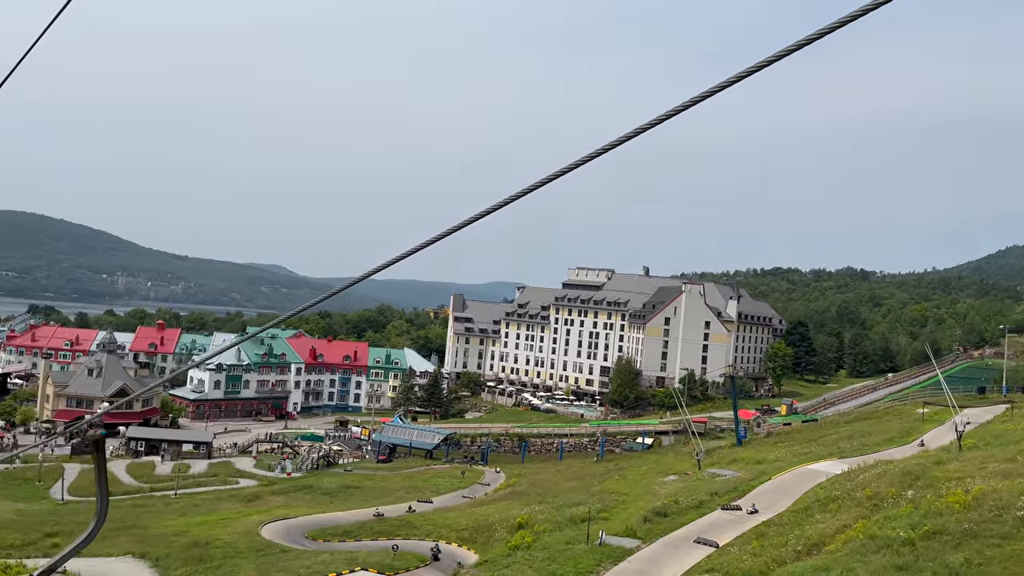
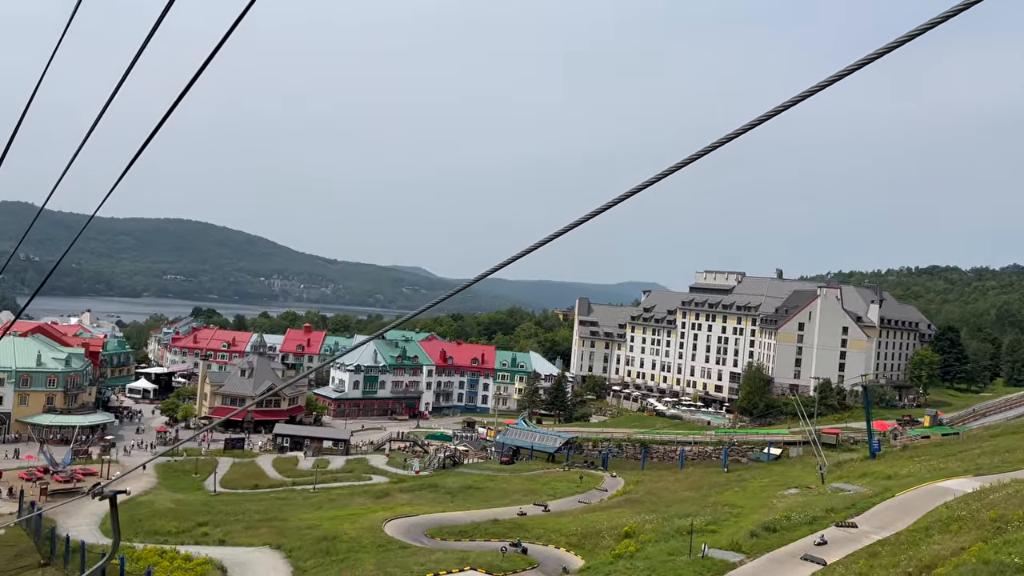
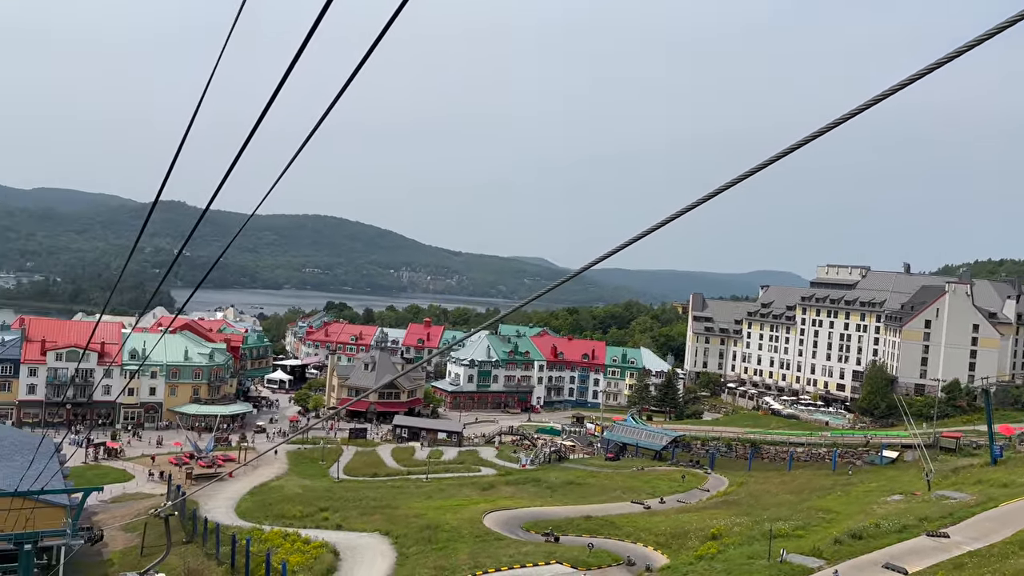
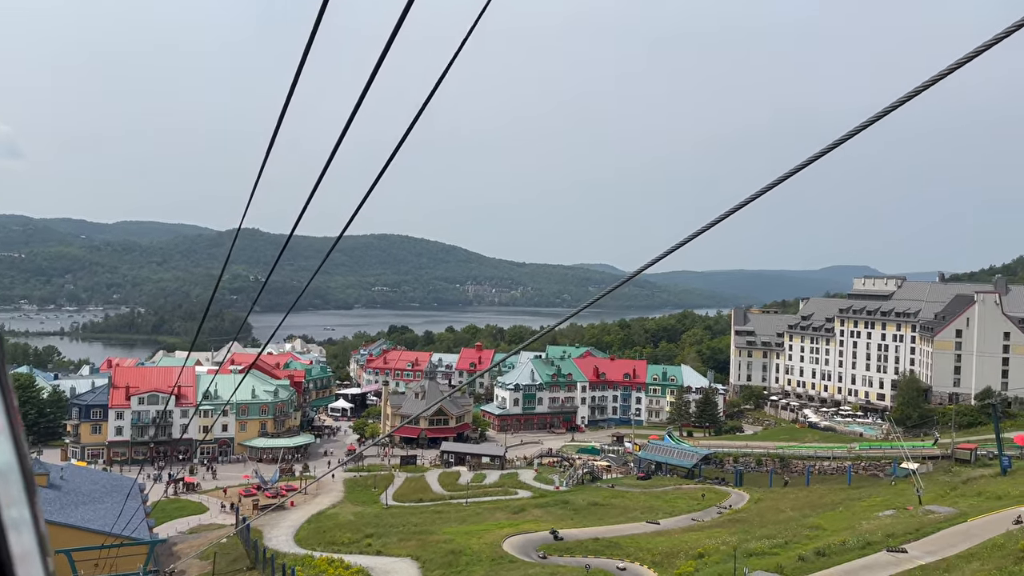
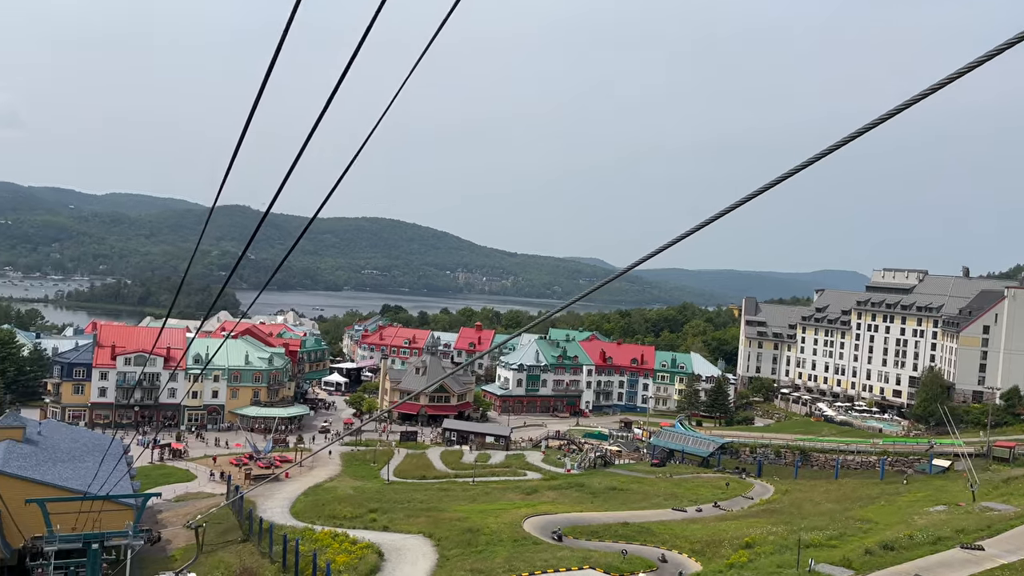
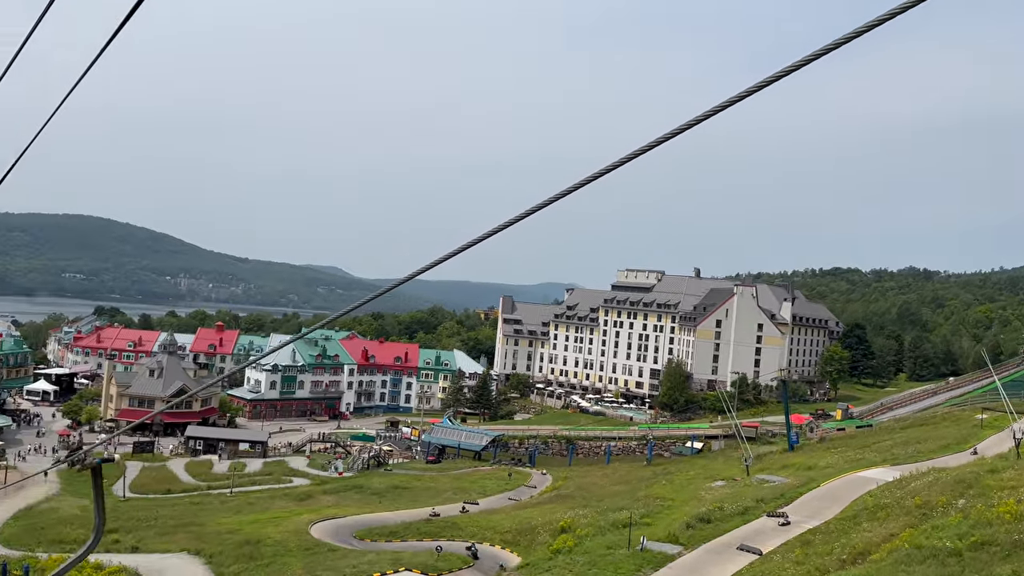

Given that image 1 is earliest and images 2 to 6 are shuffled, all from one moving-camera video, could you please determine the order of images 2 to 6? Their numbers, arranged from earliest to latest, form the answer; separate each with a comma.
6, 2, 3, 5, 4
